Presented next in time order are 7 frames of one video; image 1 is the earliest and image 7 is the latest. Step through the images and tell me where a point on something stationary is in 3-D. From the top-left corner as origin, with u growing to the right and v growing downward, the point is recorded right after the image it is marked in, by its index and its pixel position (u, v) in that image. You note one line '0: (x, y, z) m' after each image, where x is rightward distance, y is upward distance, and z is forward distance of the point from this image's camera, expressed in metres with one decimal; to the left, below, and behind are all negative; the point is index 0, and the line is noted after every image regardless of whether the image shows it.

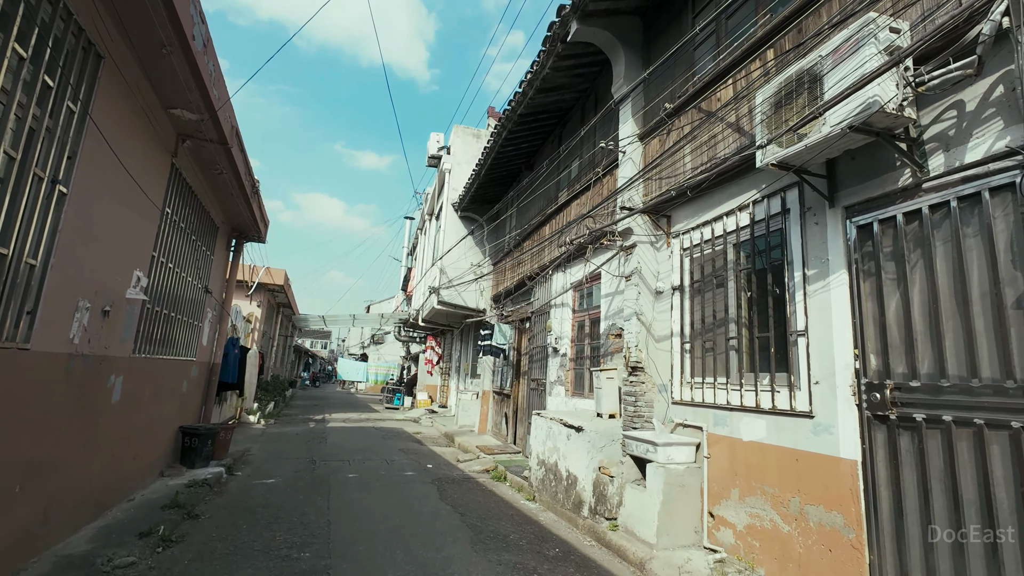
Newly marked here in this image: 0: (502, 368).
0: (-0.2, -1.9, +11.5) m
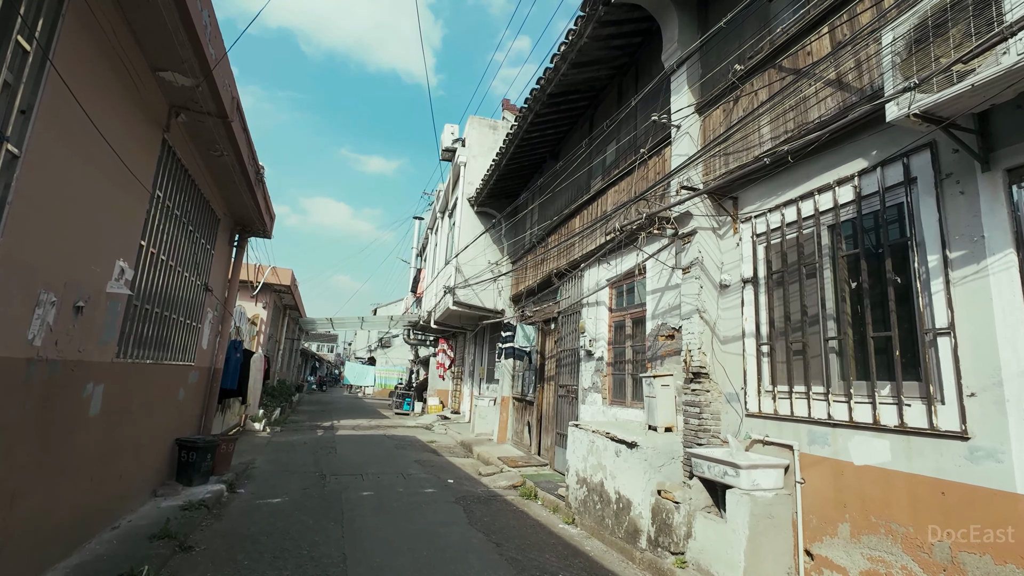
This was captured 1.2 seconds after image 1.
0: (+0.3, -1.9, +10.8) m
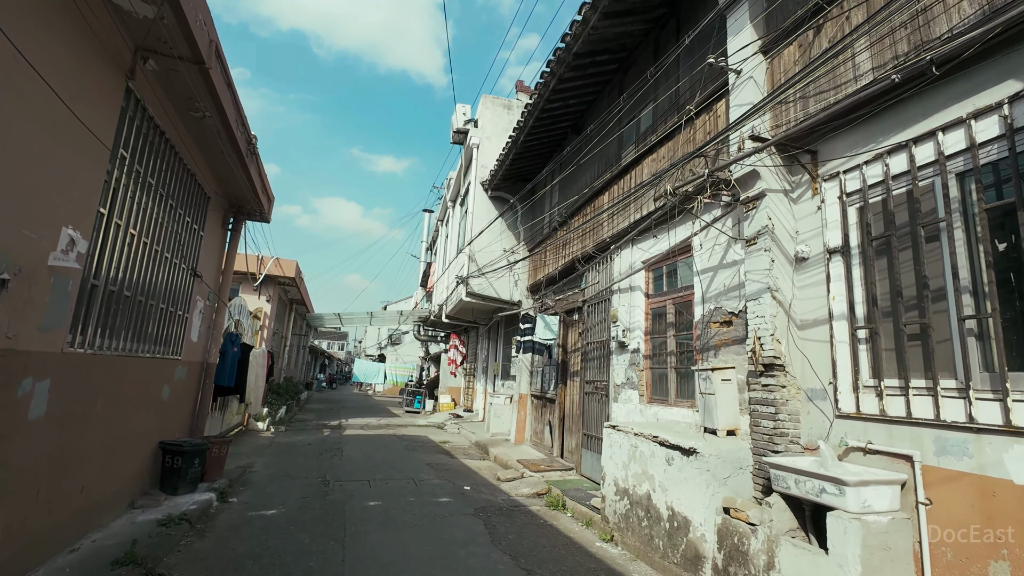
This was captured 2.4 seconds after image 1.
0: (+0.6, -1.6, +9.9) m
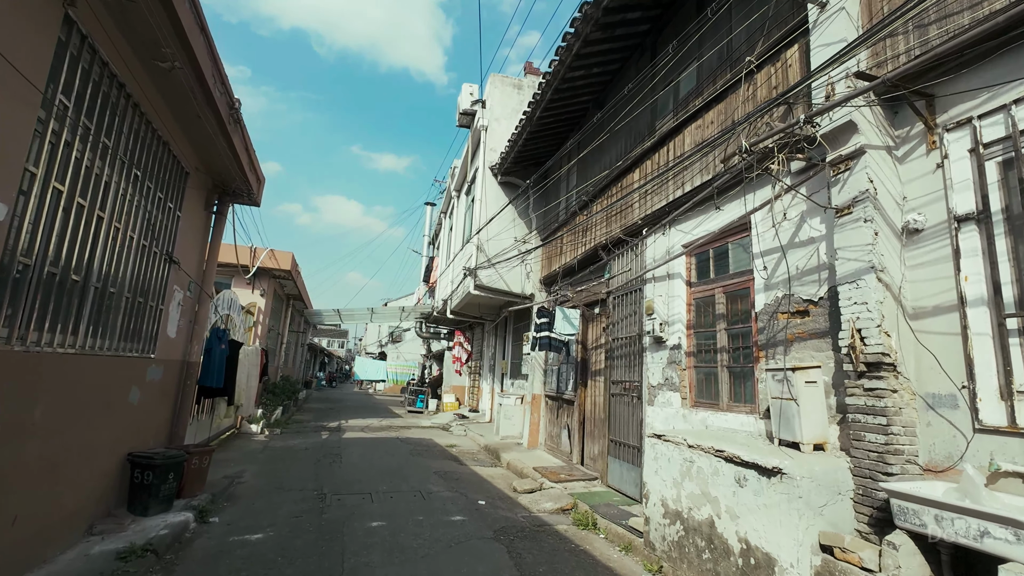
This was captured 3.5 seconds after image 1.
0: (+0.9, -1.5, +9.2) m
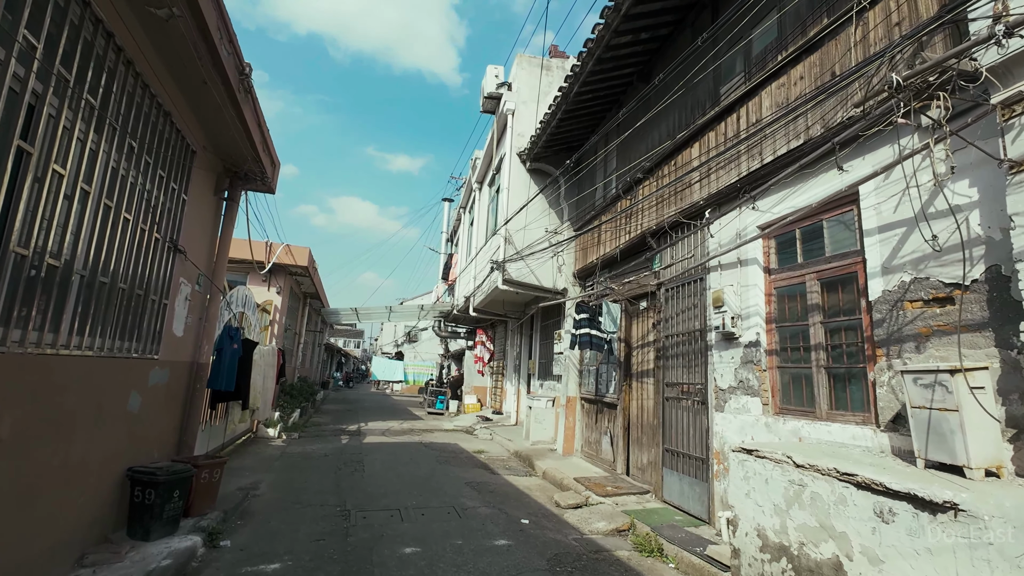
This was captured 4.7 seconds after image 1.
0: (+1.5, -1.4, +8.4) m
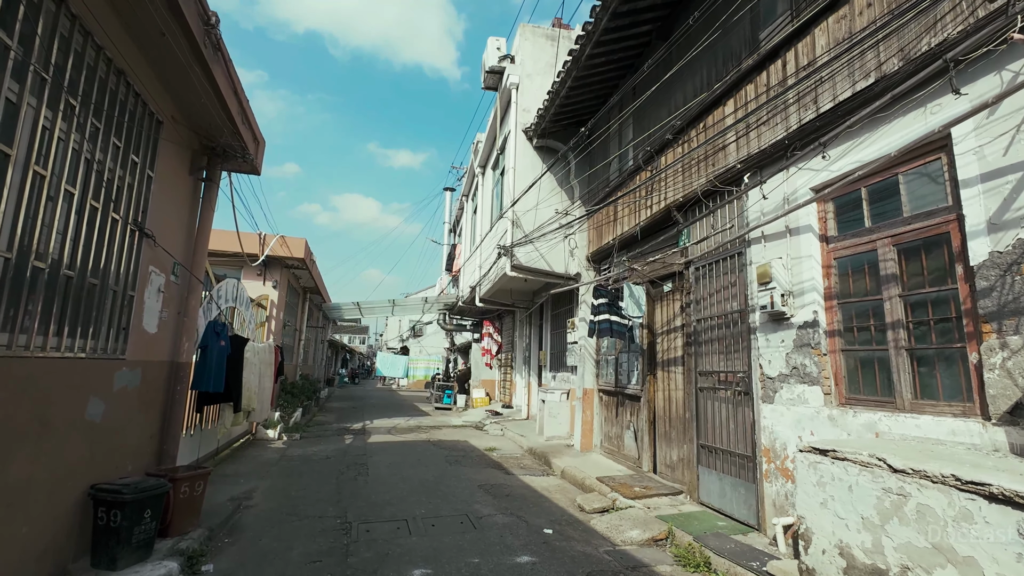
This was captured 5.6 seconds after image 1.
0: (+1.7, -1.1, +7.8) m
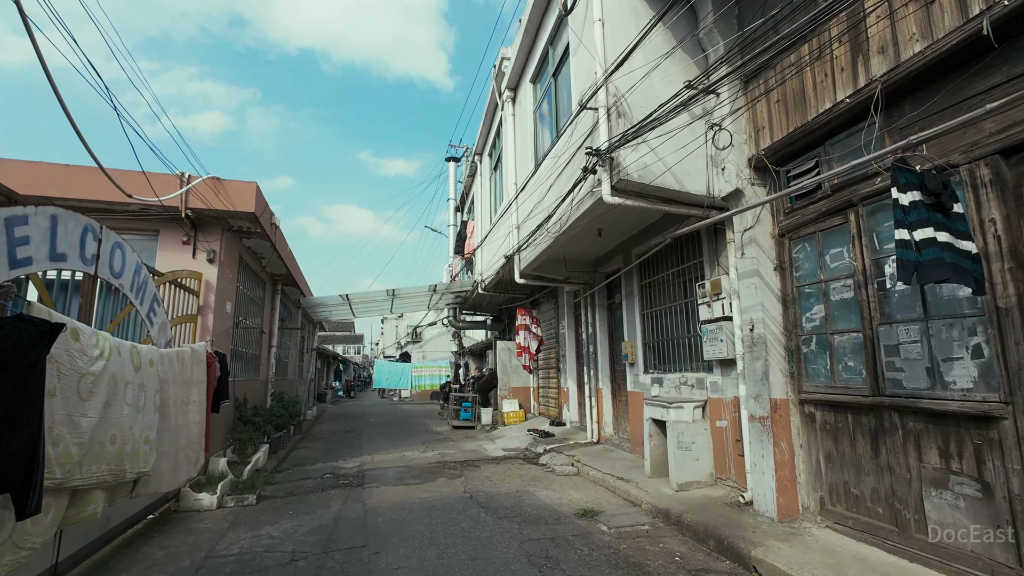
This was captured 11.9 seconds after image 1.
0: (+2.8, -0.3, +3.7) m
